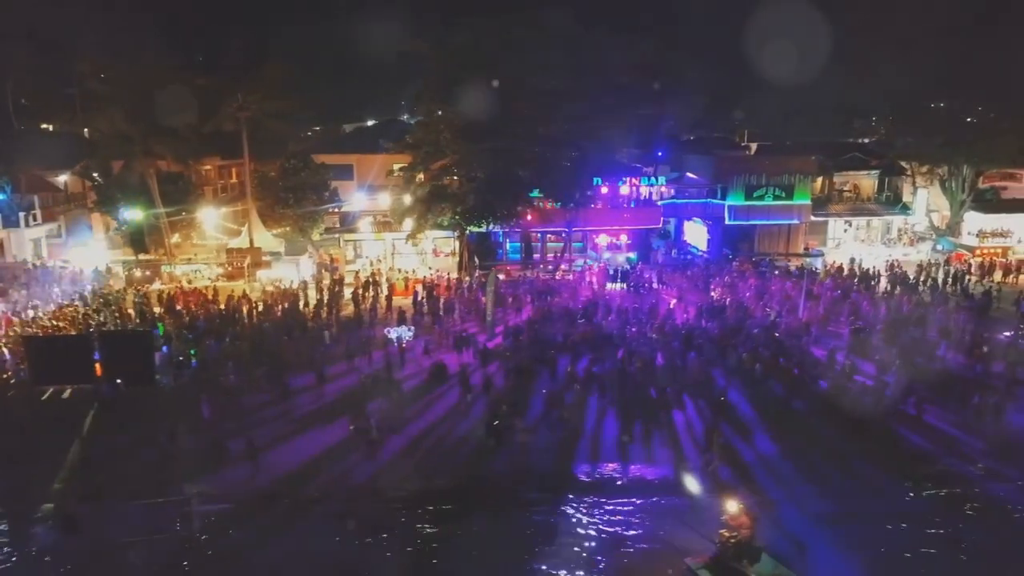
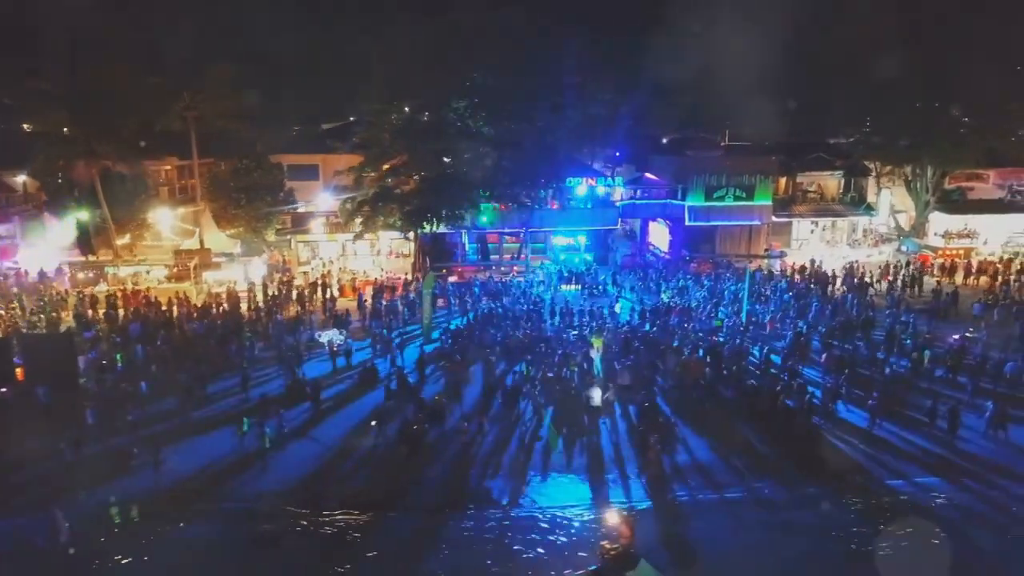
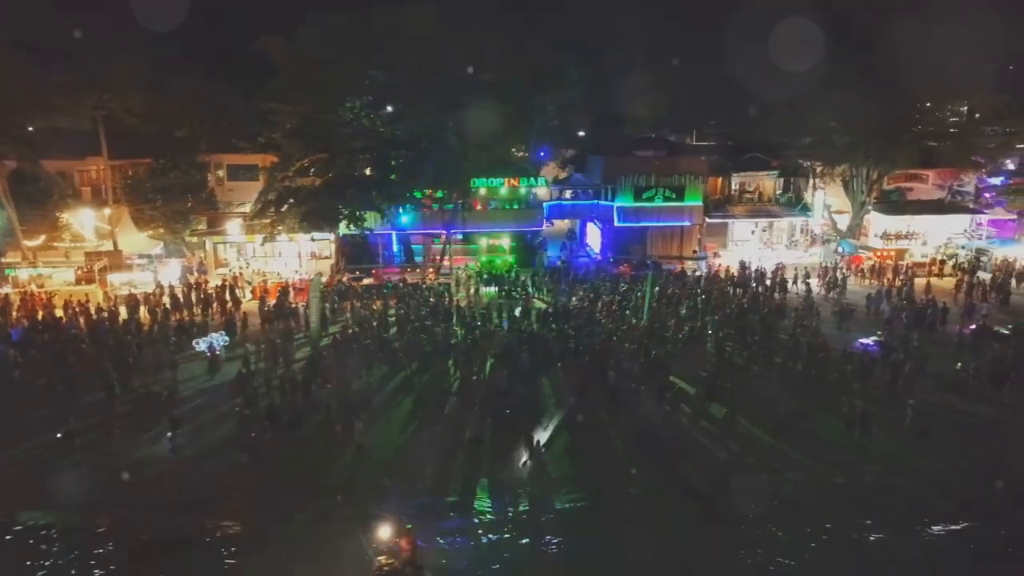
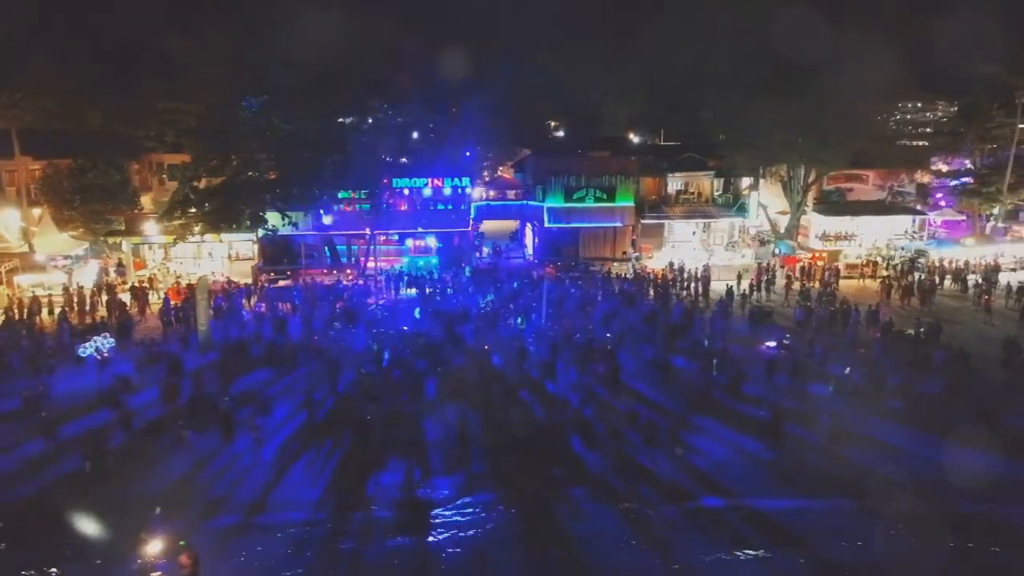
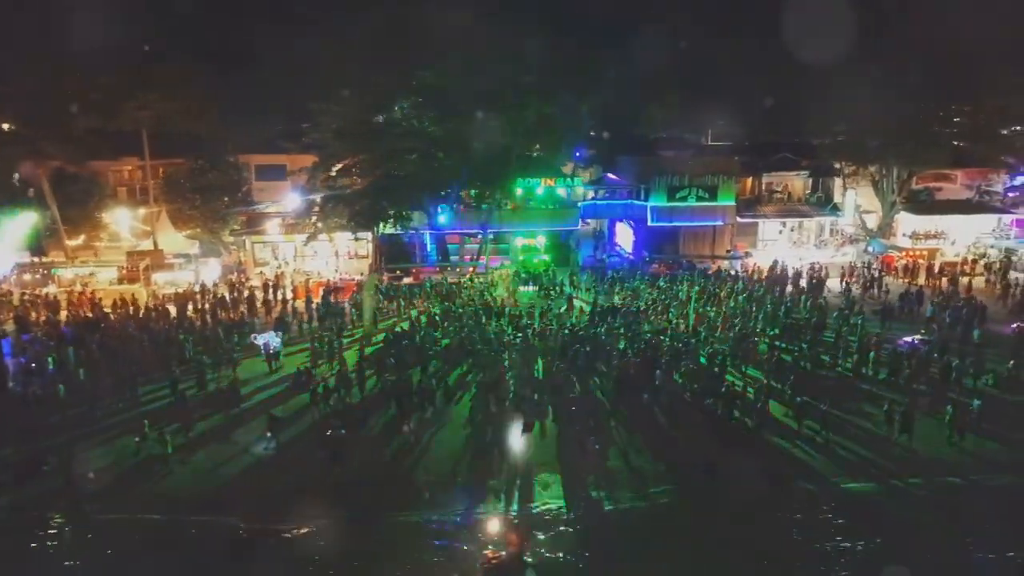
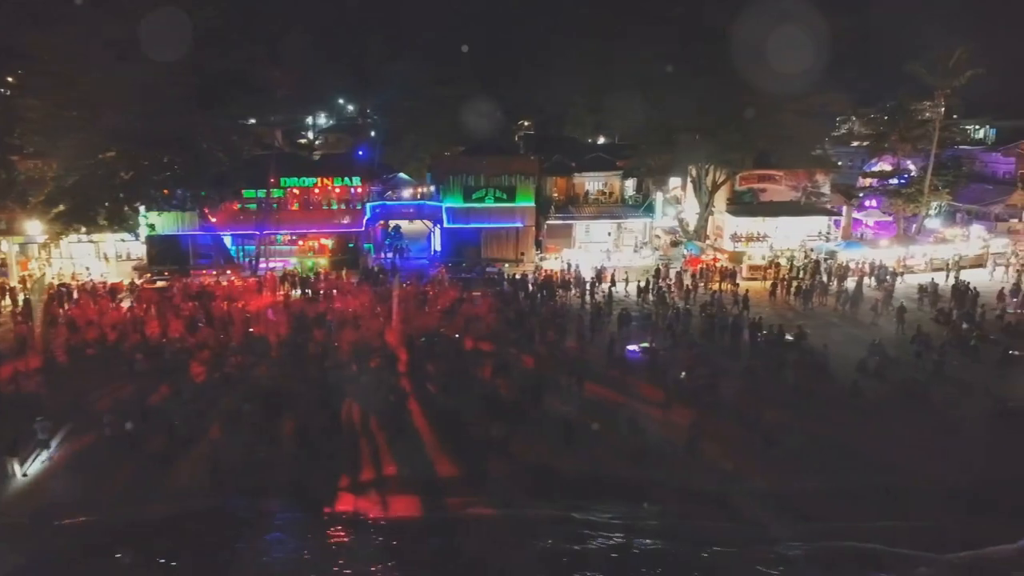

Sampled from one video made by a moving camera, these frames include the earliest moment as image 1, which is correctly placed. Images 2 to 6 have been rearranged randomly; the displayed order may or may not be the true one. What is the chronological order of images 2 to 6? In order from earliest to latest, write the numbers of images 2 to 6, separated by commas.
2, 5, 3, 4, 6
